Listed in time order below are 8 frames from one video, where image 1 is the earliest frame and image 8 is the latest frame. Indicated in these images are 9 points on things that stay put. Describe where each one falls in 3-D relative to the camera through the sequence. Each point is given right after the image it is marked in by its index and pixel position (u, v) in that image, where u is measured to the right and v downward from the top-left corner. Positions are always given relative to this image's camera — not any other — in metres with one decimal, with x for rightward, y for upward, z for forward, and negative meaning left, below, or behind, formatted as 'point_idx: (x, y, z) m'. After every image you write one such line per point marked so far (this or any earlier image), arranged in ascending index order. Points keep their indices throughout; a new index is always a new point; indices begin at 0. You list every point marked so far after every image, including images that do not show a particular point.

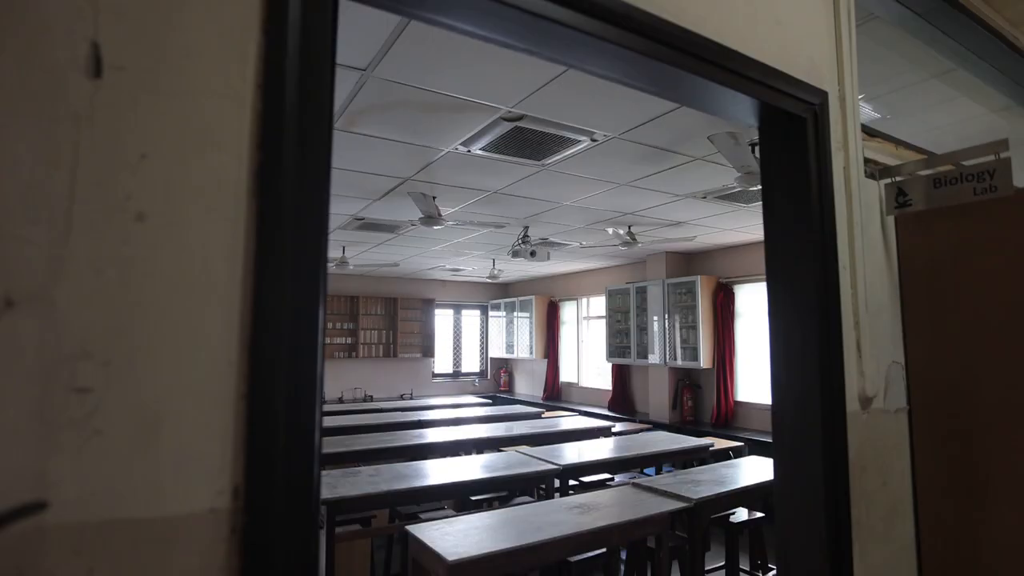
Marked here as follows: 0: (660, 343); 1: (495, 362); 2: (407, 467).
0: (+1.6, -0.6, +6.5) m
1: (-0.3, -1.3, +10.3) m
2: (-0.7, -1.2, +4.1) m
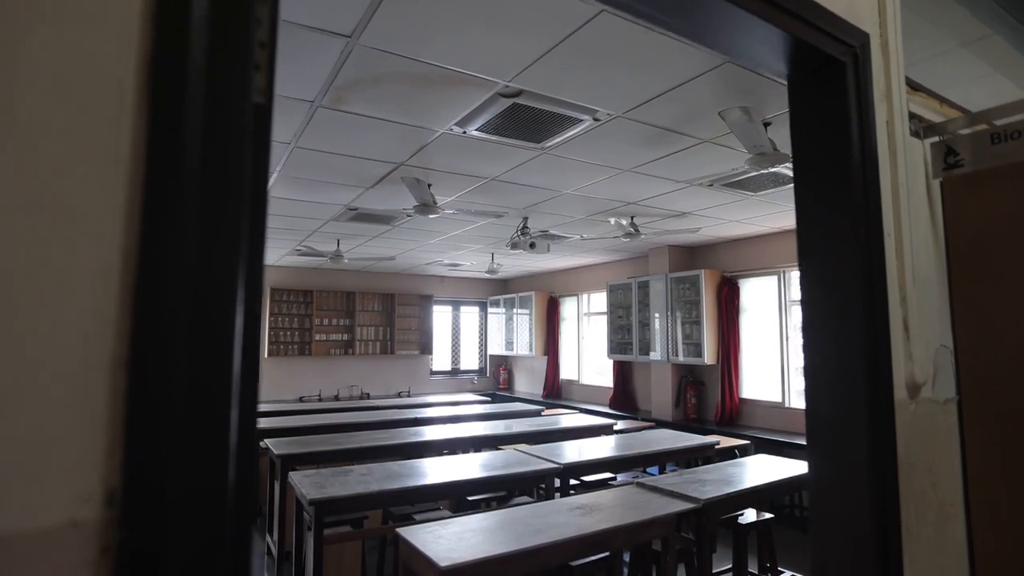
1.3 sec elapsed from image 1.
0: (+1.6, -0.5, +6.4) m
1: (-0.3, -1.2, +10.2) m
2: (-0.7, -1.1, +3.9) m
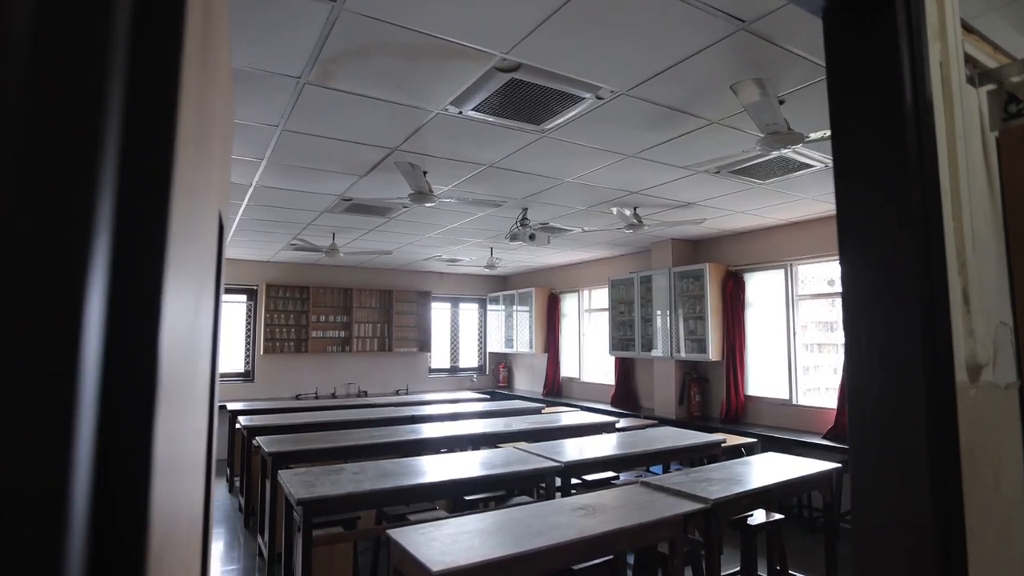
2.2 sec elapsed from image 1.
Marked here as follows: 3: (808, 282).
0: (+1.6, -0.5, +6.2) m
1: (-0.3, -1.1, +10.0) m
2: (-0.7, -1.1, +3.8) m
3: (+2.6, +0.1, +5.3) m
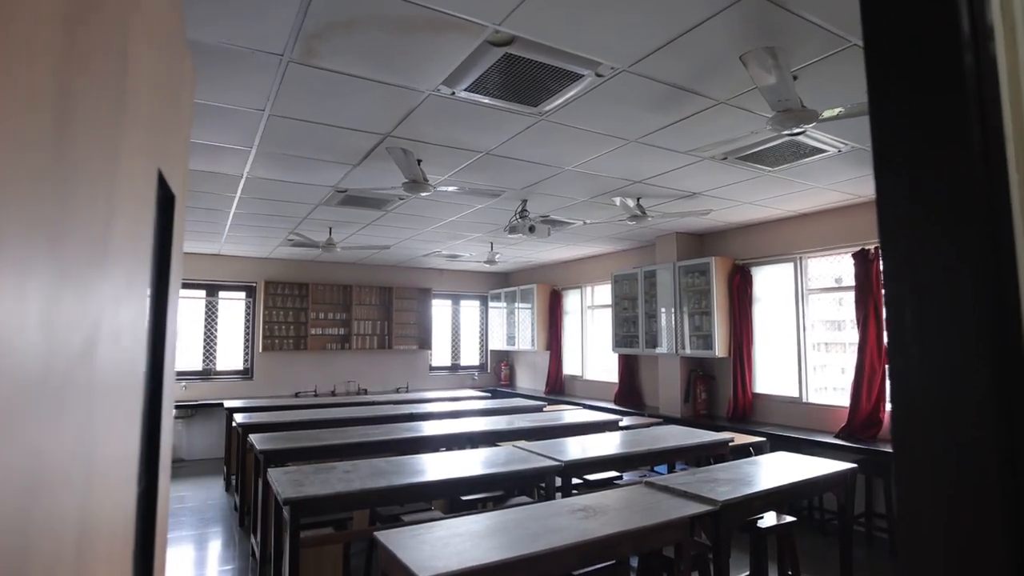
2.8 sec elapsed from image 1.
0: (+1.6, -0.4, +6.1) m
1: (-0.3, -1.1, +9.9) m
2: (-0.7, -1.0, +3.6) m
3: (+2.6, +0.1, +5.1) m
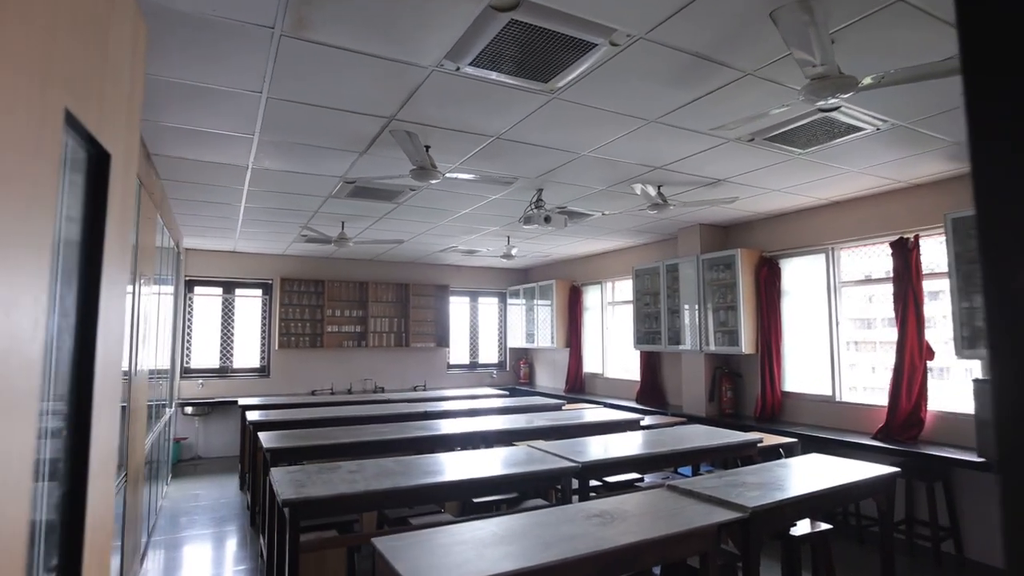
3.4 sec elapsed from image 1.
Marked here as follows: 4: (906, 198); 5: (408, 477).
0: (+1.8, -0.4, +5.8) m
1: (0.0, -1.0, +9.7) m
2: (-0.6, -1.0, +3.5) m
3: (+2.7, +0.2, +4.8) m
4: (+2.8, +0.6, +4.4) m
5: (-0.5, -1.0, +3.1) m
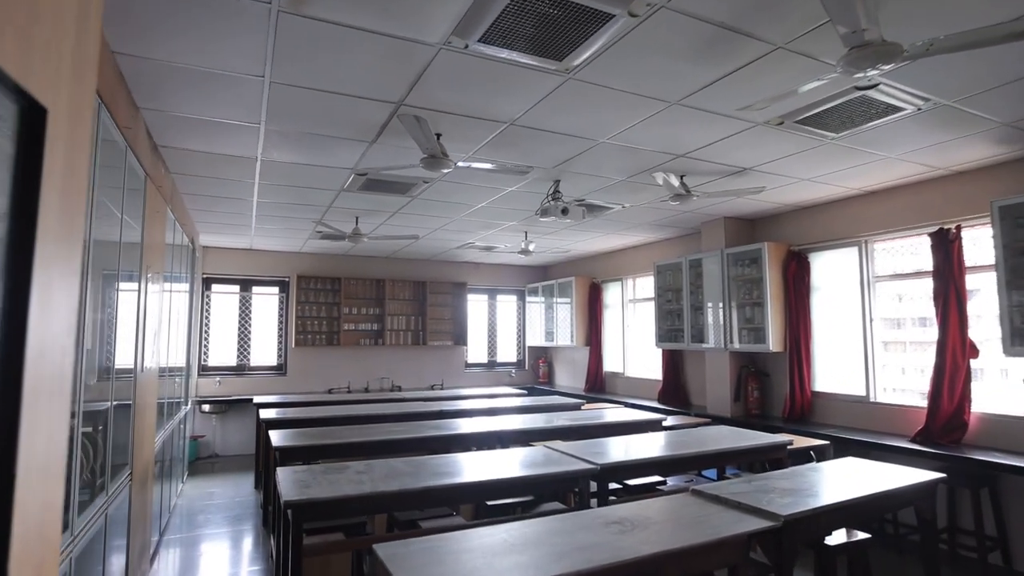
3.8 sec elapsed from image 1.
0: (+1.9, -0.3, +5.6) m
1: (+0.3, -1.0, +9.5) m
2: (-0.6, -0.9, +3.3) m
3: (+2.8, +0.2, +4.6) m
4: (+3.0, +0.7, +4.1) m
5: (-0.5, -0.9, +3.0) m
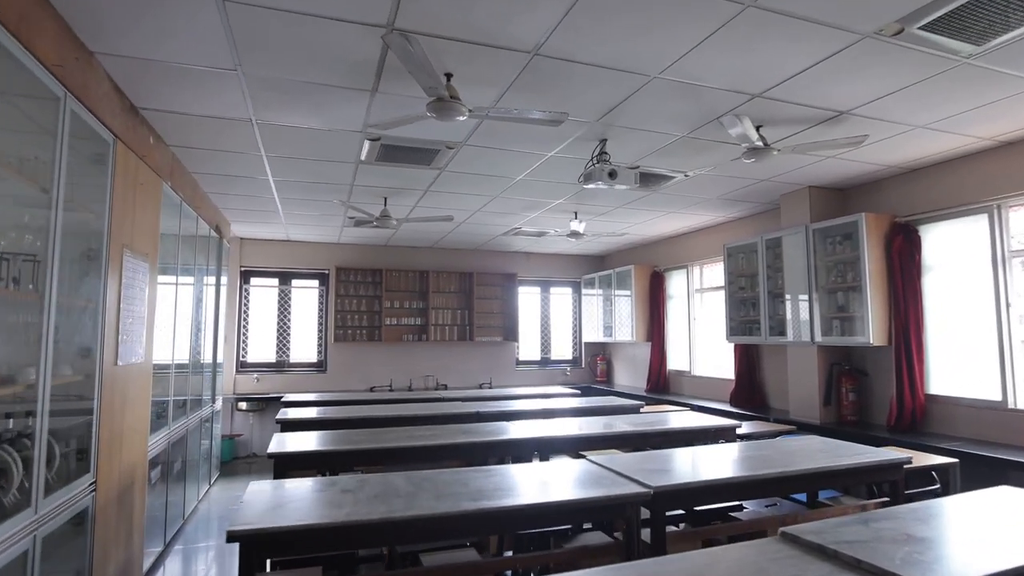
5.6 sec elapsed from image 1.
0: (+2.3, -0.2, +4.7) m
1: (+1.1, -0.9, +8.8) m
2: (-0.4, -0.8, +2.7) m
3: (+3.1, +0.3, +3.6) m
4: (+3.1, +0.8, +3.1) m
5: (-0.4, -0.8, +2.4) m
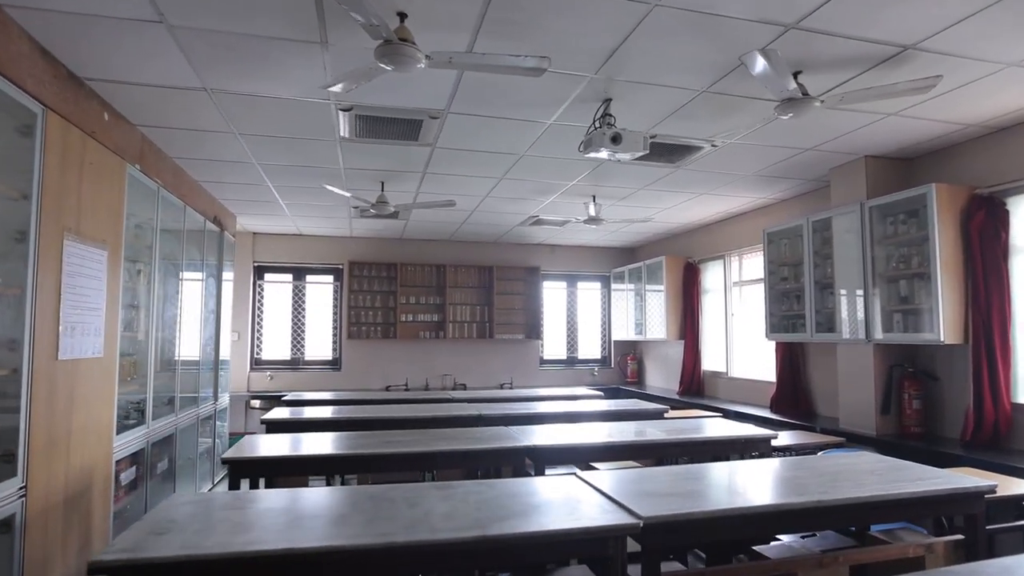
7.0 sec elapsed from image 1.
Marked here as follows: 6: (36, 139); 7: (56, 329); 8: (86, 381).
0: (+2.3, -0.1, +4.1) m
1: (+1.5, -0.8, +8.2) m
2: (-0.5, -0.8, +2.3) m
3: (+3.0, +0.4, +2.9) m
4: (+3.0, +0.9, +2.4) m
5: (-0.5, -0.8, +1.9) m
6: (-2.1, +0.6, +2.6) m
7: (-2.1, -0.2, +2.8) m
8: (-2.2, -0.5, +3.1) m
